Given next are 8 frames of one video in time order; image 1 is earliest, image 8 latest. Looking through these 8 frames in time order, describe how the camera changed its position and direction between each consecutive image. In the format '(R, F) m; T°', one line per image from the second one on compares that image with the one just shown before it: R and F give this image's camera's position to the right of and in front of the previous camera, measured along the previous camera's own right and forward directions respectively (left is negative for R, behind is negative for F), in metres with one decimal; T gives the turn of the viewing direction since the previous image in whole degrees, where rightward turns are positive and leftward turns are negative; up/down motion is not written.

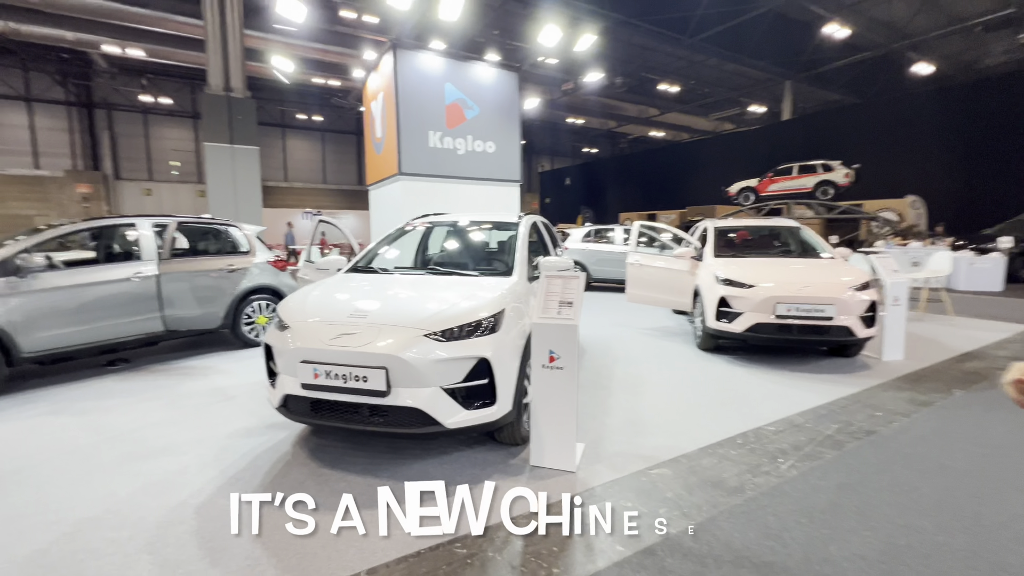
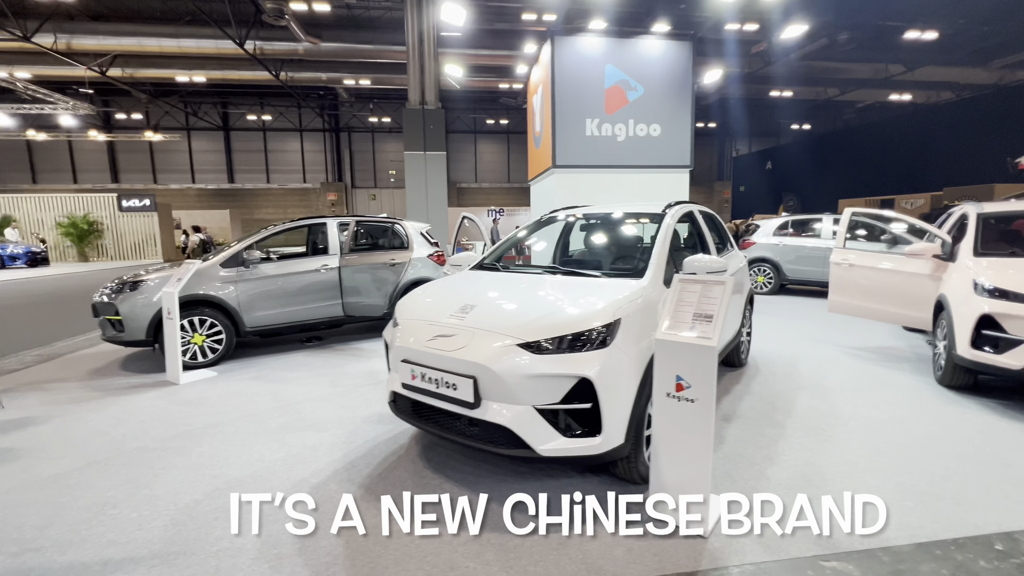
(+0.3, +0.4) m; -22°
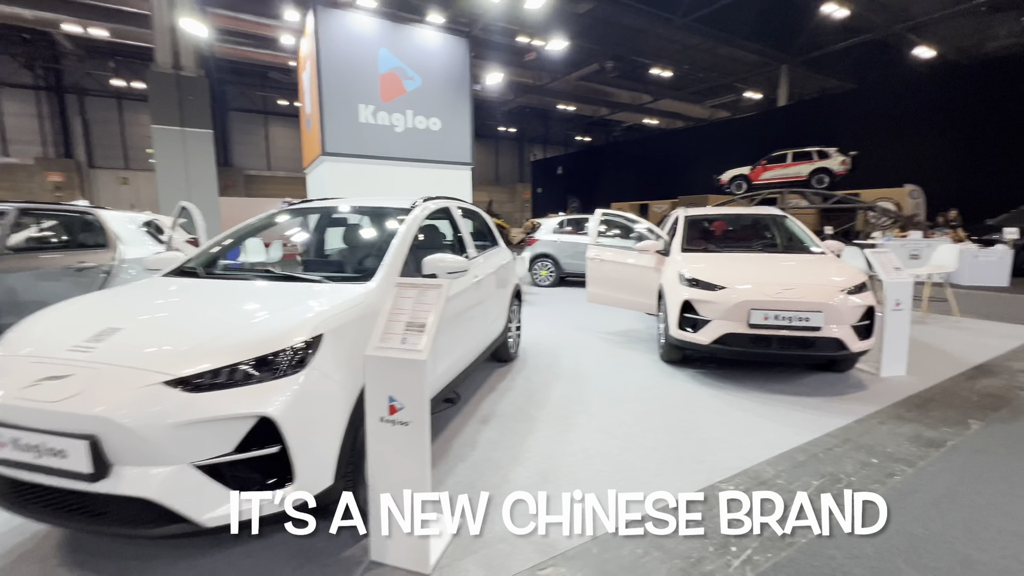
(+0.5, +0.2) m; +23°
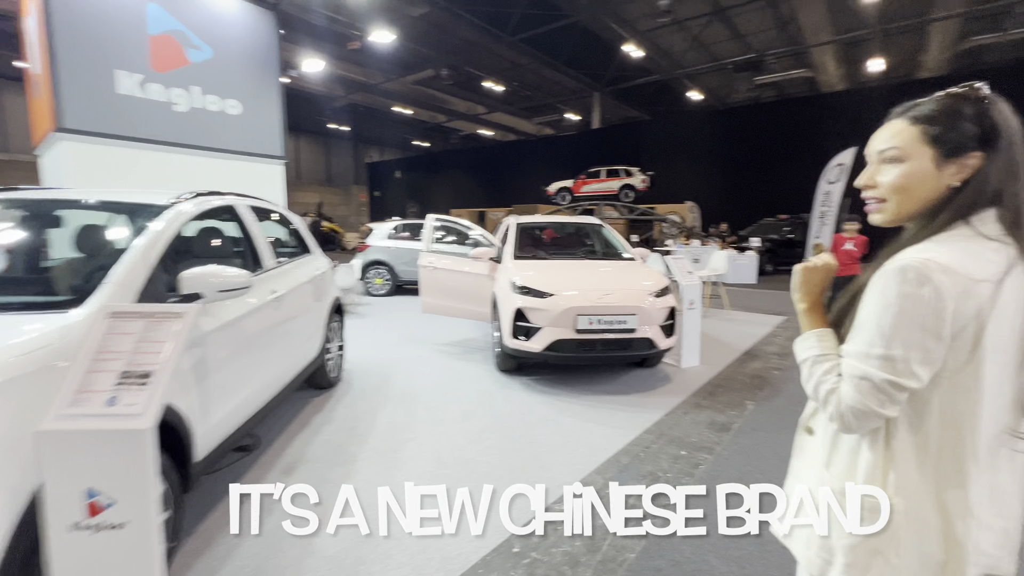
(+0.1, +0.3) m; +20°
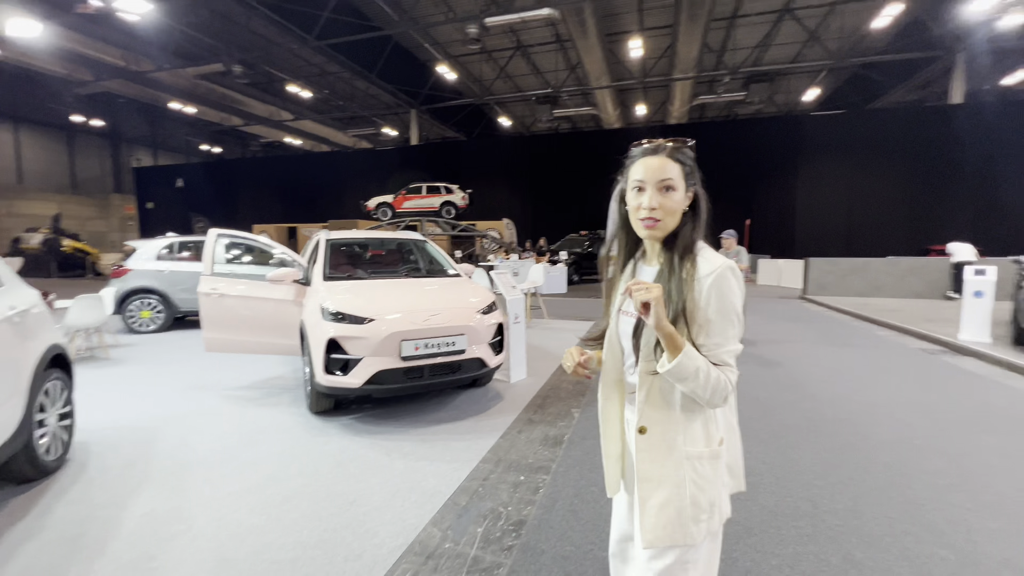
(+0.1, +0.3) m; +22°
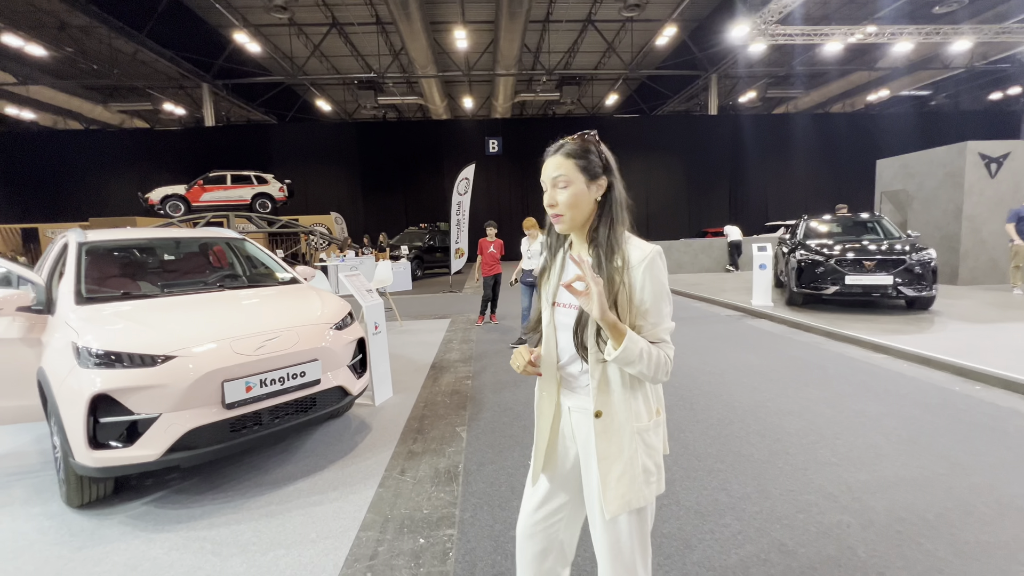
(-0.2, +0.6) m; +20°
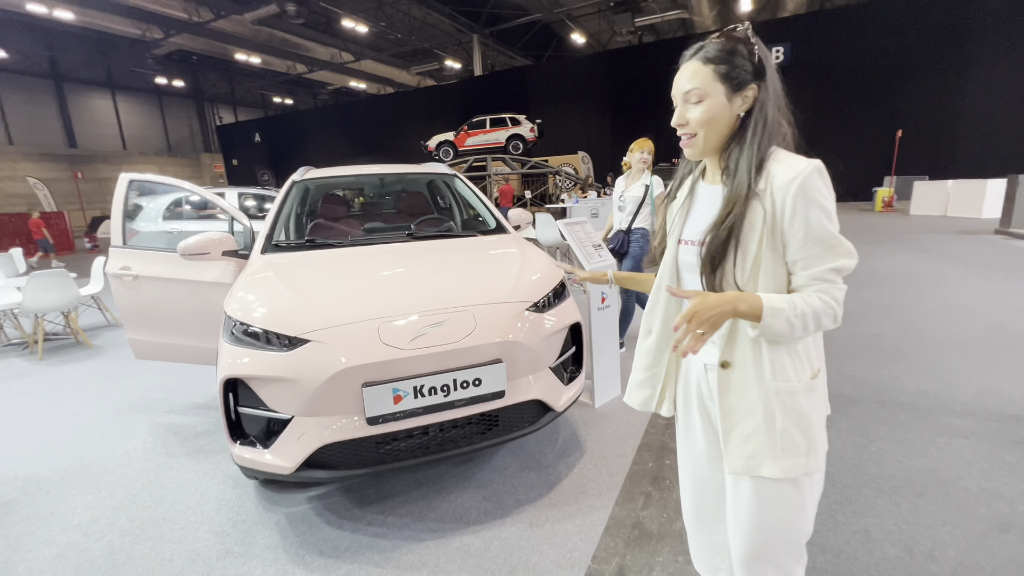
(-0.3, +1.2) m; -30°
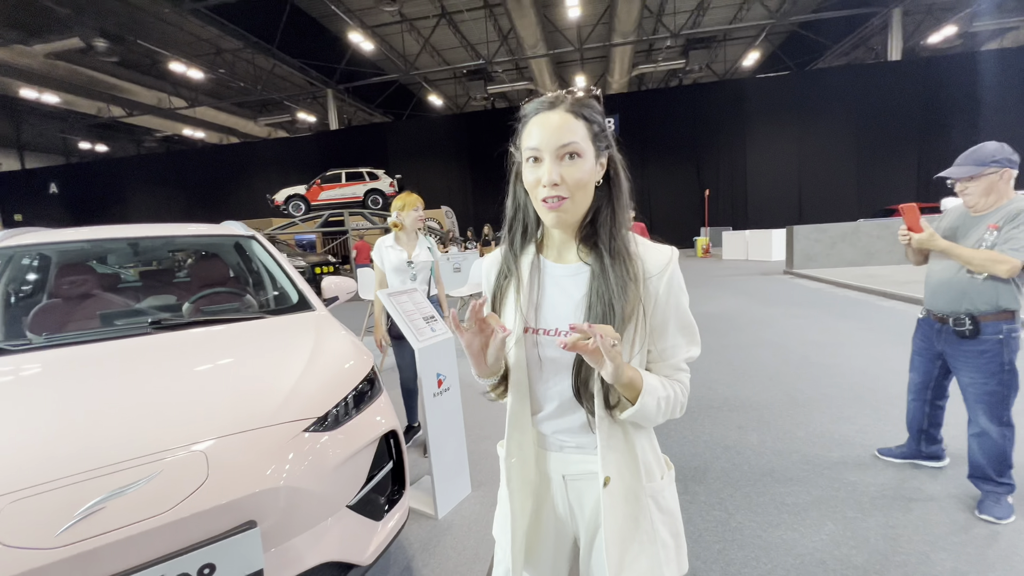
(+0.3, +0.4) m; +16°
